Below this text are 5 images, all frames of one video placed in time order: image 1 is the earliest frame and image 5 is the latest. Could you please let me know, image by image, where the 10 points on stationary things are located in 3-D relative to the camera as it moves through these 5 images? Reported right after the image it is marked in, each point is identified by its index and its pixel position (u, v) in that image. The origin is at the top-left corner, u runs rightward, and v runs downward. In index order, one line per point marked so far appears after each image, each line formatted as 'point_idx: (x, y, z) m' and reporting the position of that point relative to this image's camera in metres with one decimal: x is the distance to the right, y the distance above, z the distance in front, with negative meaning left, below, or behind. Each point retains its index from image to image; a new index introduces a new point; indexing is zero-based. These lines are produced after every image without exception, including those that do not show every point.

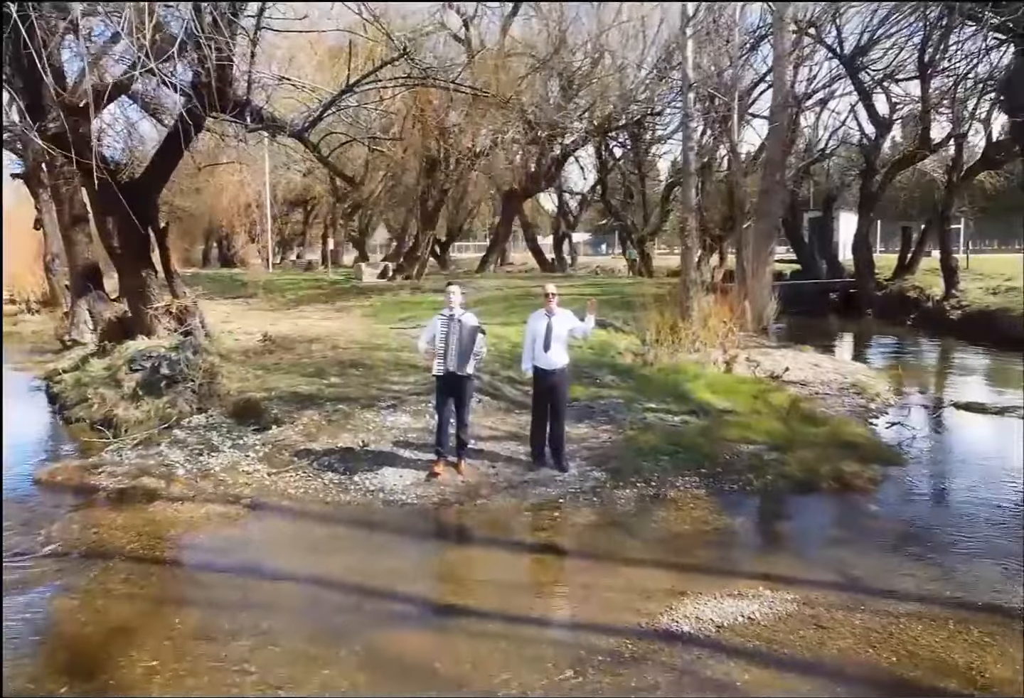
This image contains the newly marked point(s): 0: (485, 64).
0: (-0.2, +1.7, +6.1) m
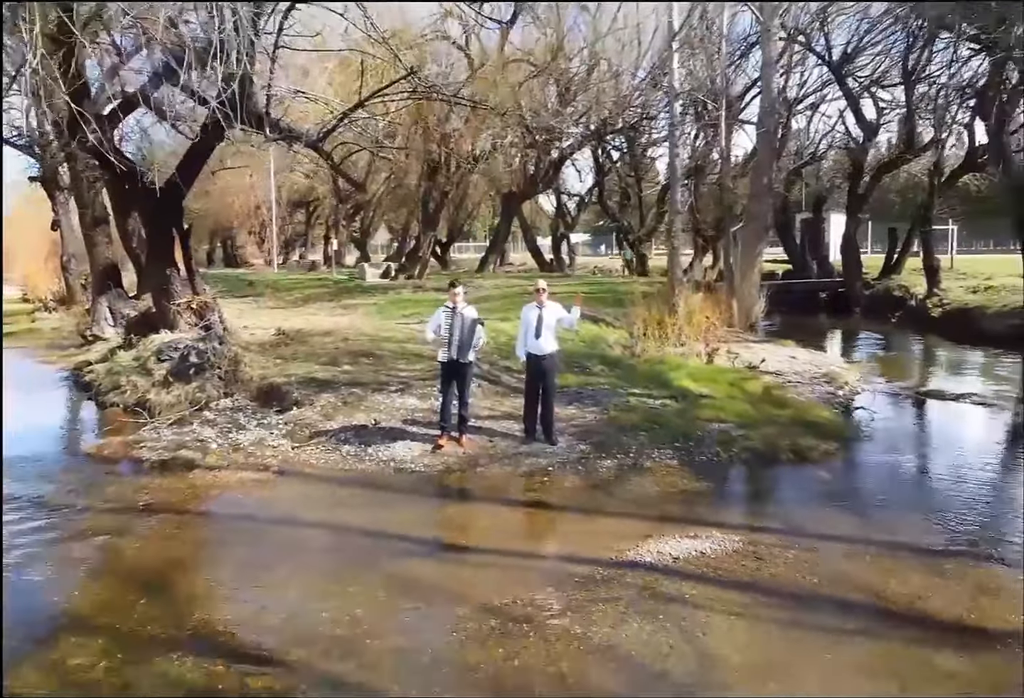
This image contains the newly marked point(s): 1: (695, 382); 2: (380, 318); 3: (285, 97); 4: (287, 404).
0: (-0.2, +1.7, +6.6) m
1: (+1.1, -0.2, +6.4) m
2: (-0.9, +0.2, +7.3) m
3: (-1.4, +1.6, +6.8) m
4: (-1.4, -0.3, +7.1) m
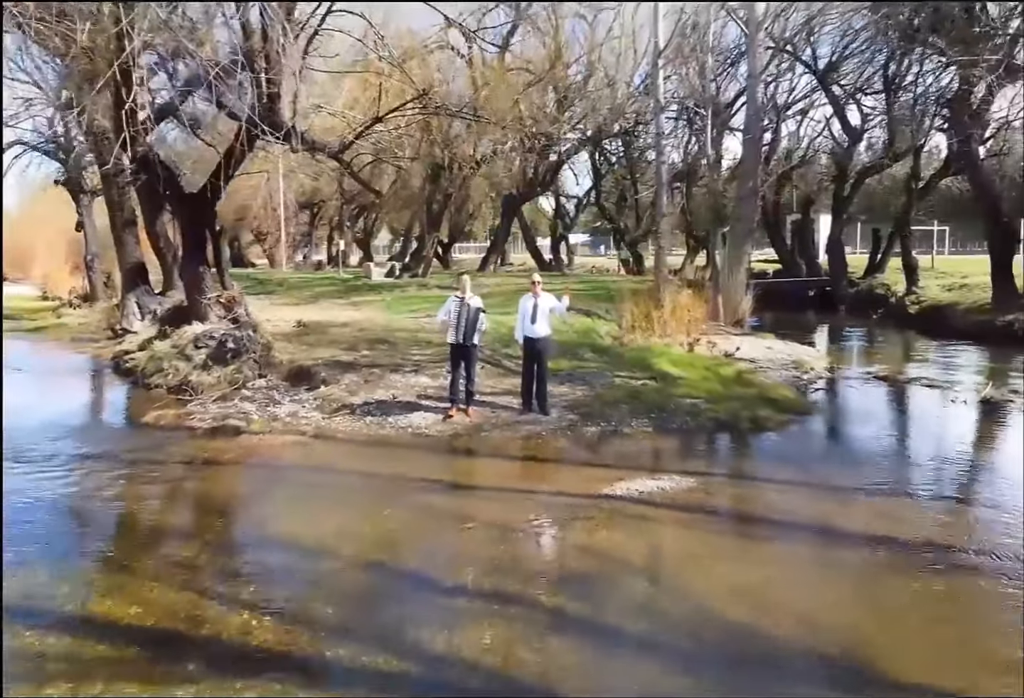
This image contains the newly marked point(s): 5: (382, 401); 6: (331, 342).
0: (-0.2, +1.8, +7.4) m
1: (+1.1, -0.1, +7.2) m
2: (-0.9, +0.3, +8.1) m
3: (-1.4, +1.6, +7.6) m
4: (-1.4, -0.2, +7.8) m
5: (-0.8, -0.3, +7.2) m
6: (-1.3, +0.1, +7.9) m
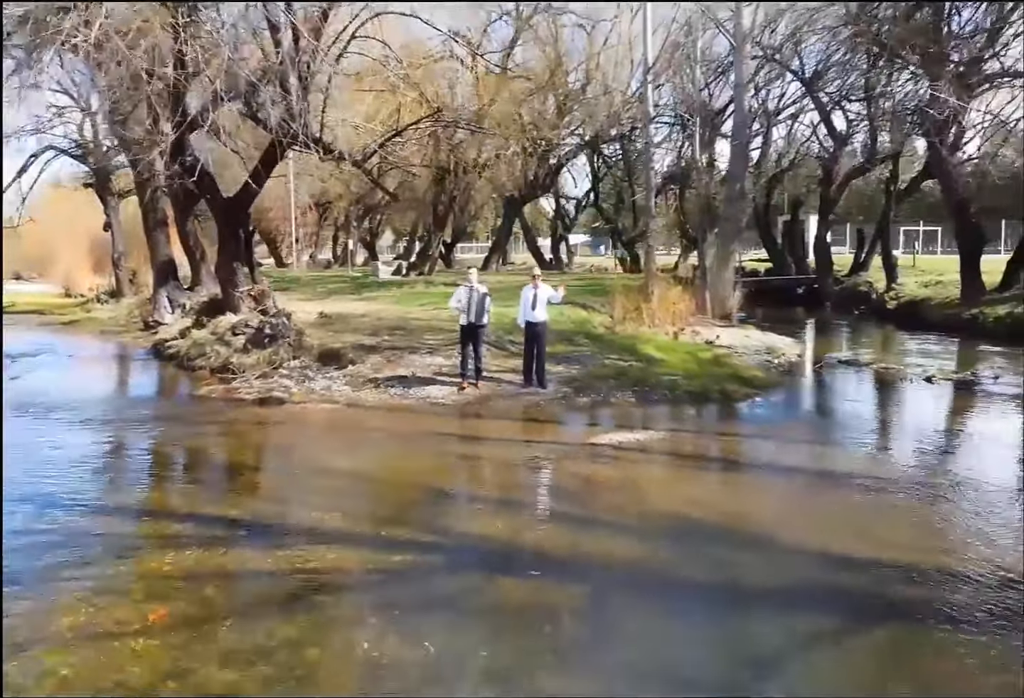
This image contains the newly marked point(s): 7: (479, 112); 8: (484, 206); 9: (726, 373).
0: (-0.2, +1.9, +8.4) m
1: (+1.1, 0.0, +8.1) m
2: (-0.9, +0.4, +9.0) m
3: (-1.4, +1.7, +8.5) m
4: (-1.4, -0.1, +8.8) m
5: (-0.8, -0.2, +8.1) m
6: (-1.3, +0.2, +8.9) m
7: (-0.3, +1.9, +8.5) m
8: (-0.2, +1.2, +8.9) m
9: (+1.6, -0.2, +7.9) m
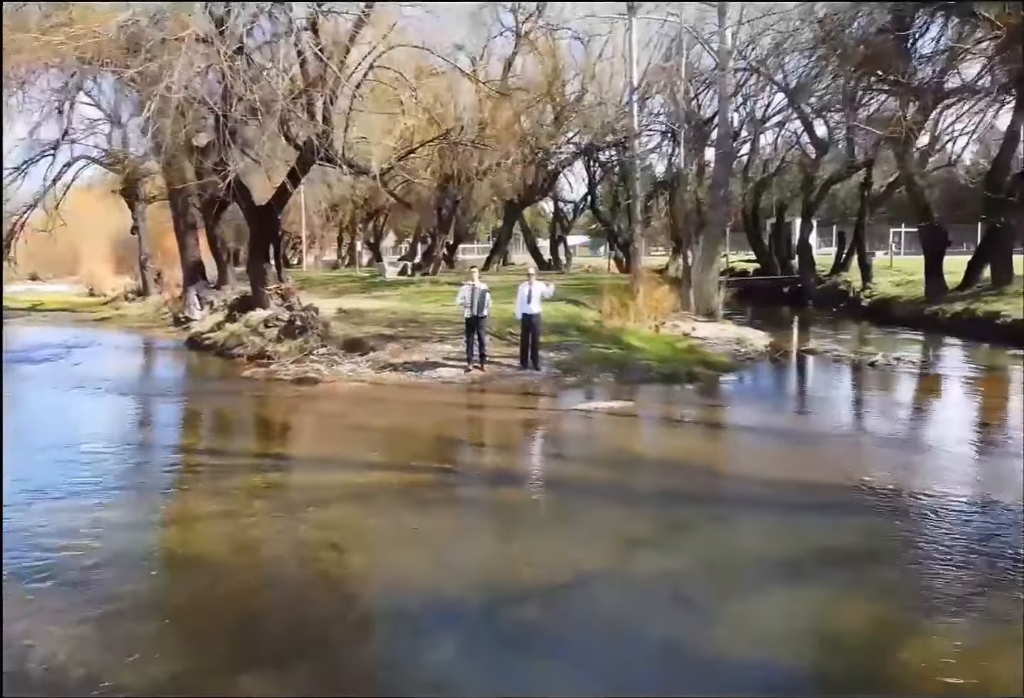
0: (-0.2, +2.0, +9.5) m
1: (+1.1, +0.1, +9.3) m
2: (-0.9, +0.5, +10.1) m
3: (-1.4, +1.8, +9.7) m
4: (-1.4, 0.0, +9.9) m
5: (-0.8, -0.1, +9.2) m
6: (-1.3, +0.2, +10.0) m
7: (-0.3, +2.0, +9.6) m
8: (-0.2, +1.3, +10.0) m
9: (+1.6, -0.1, +9.0) m
